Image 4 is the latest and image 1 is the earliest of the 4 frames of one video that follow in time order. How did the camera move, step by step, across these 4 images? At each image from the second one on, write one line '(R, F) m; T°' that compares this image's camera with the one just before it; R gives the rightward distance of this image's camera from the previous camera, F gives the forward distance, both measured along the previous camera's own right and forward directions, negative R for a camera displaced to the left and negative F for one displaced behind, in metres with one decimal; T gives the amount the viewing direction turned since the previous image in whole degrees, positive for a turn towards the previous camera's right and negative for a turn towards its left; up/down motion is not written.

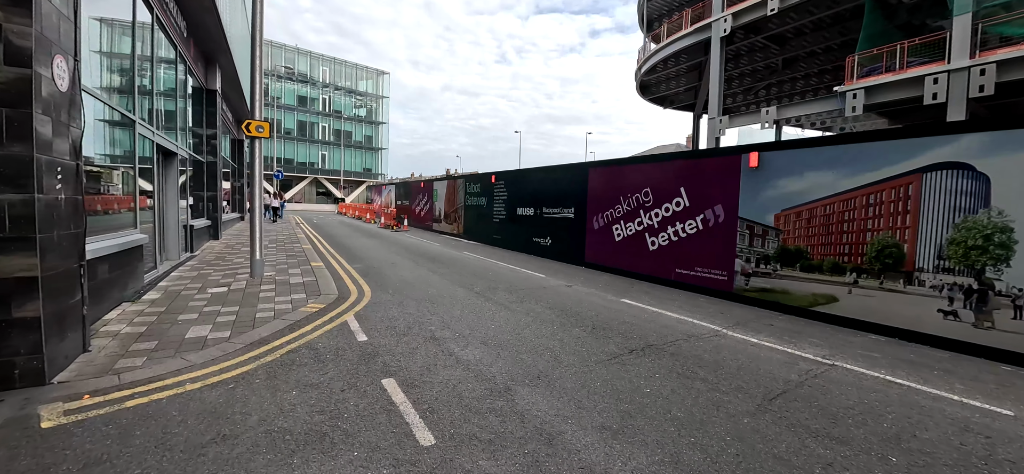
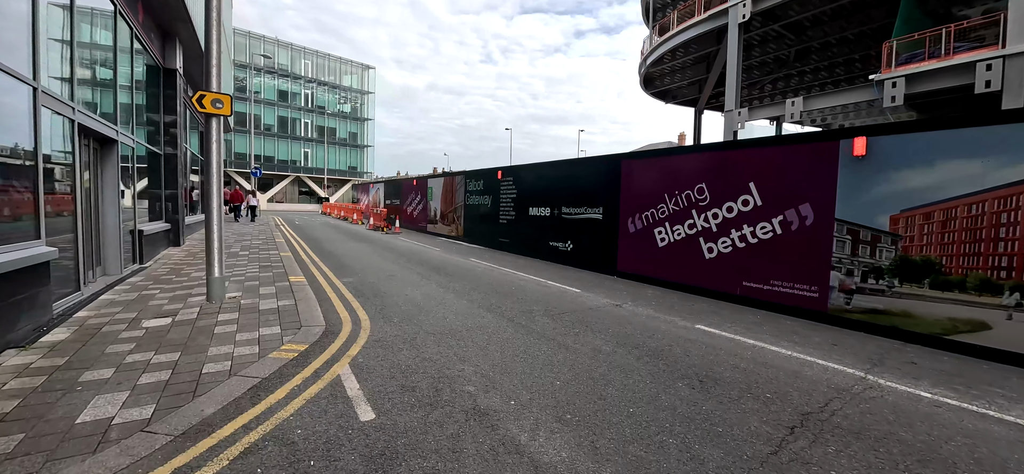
(-0.8, +1.7) m; +2°
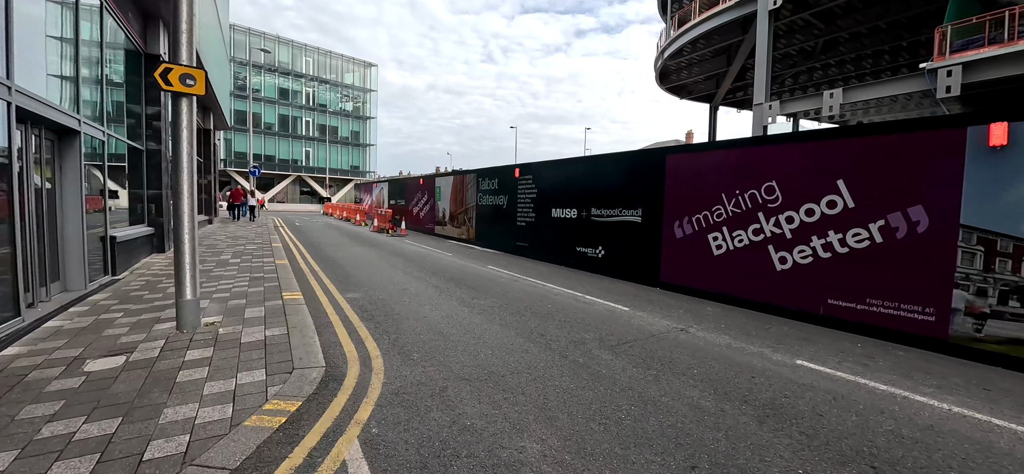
(-0.6, +1.2) m; 0°
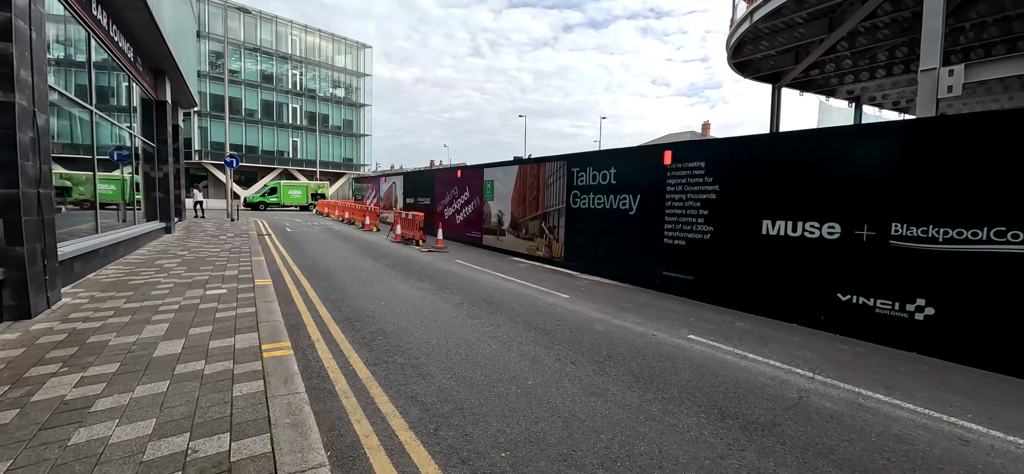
(-3.0, +4.8) m; +2°
